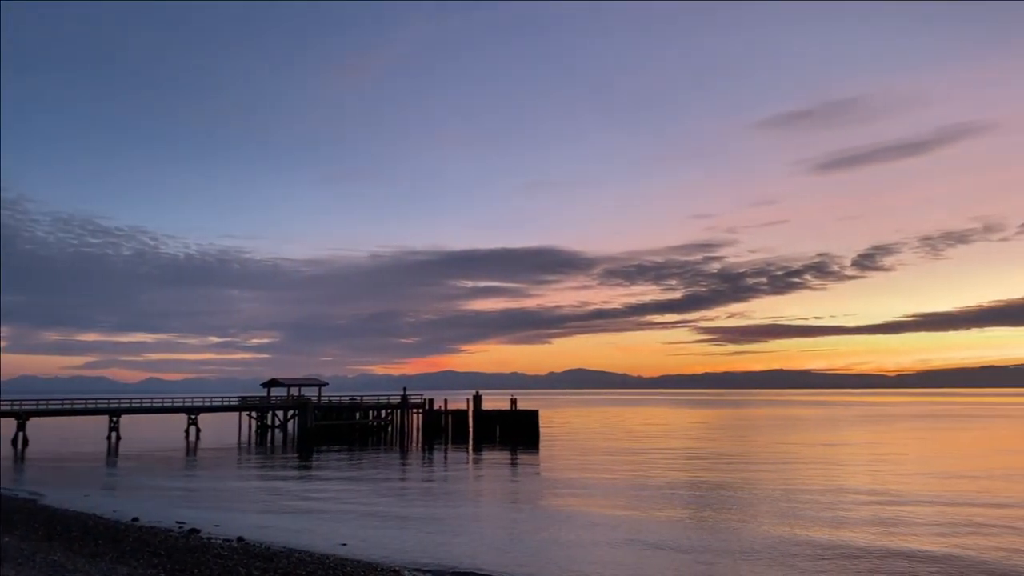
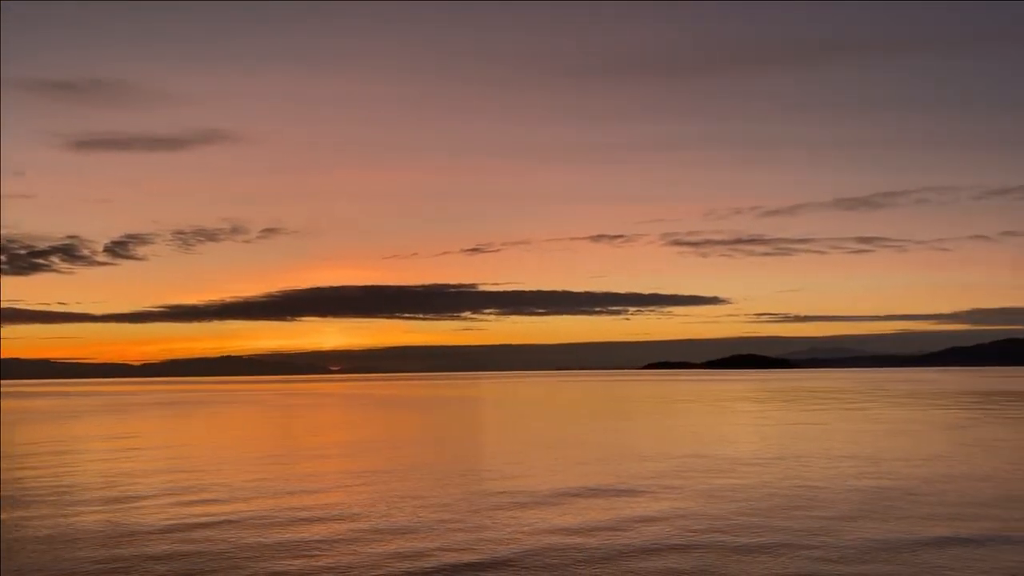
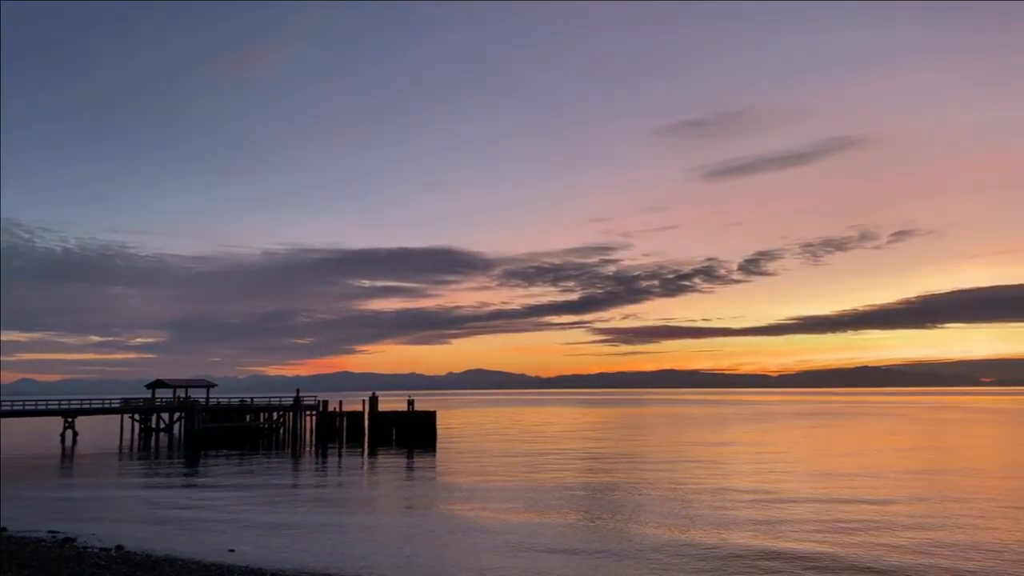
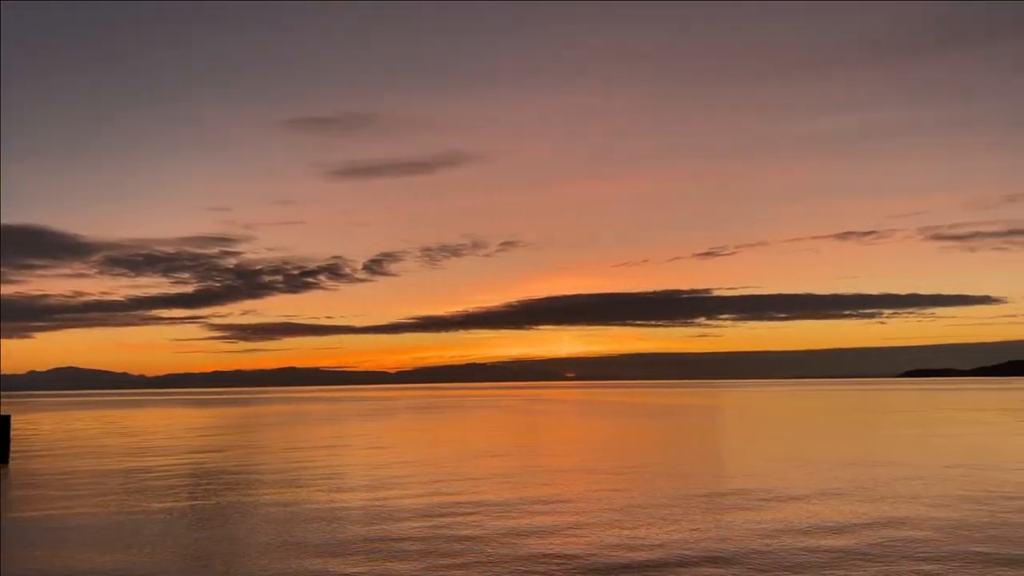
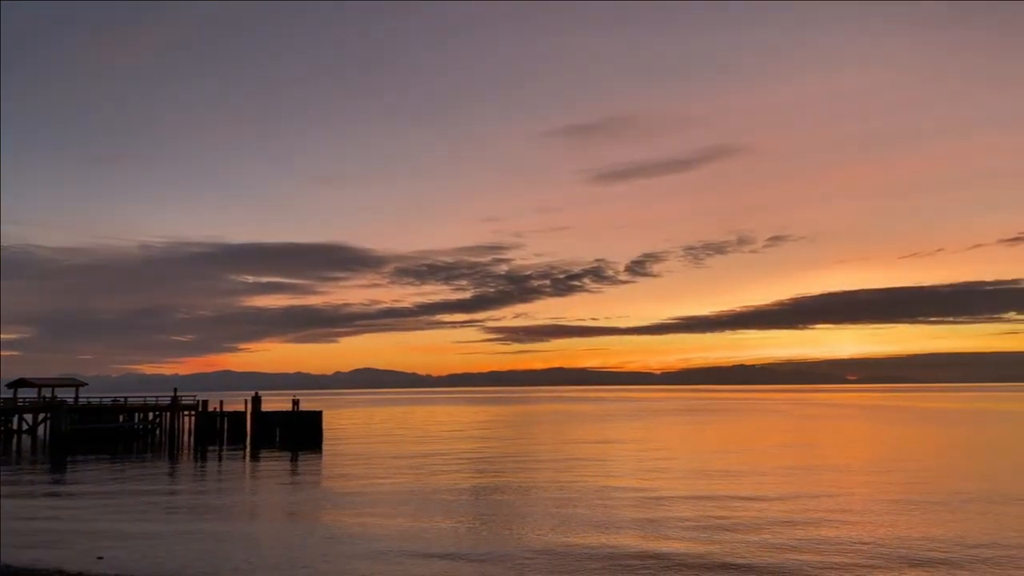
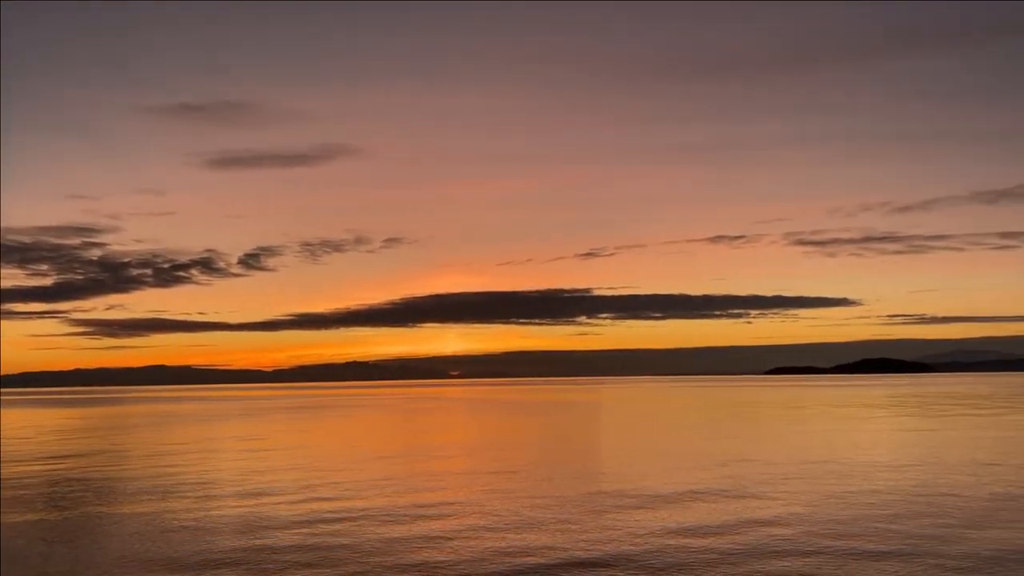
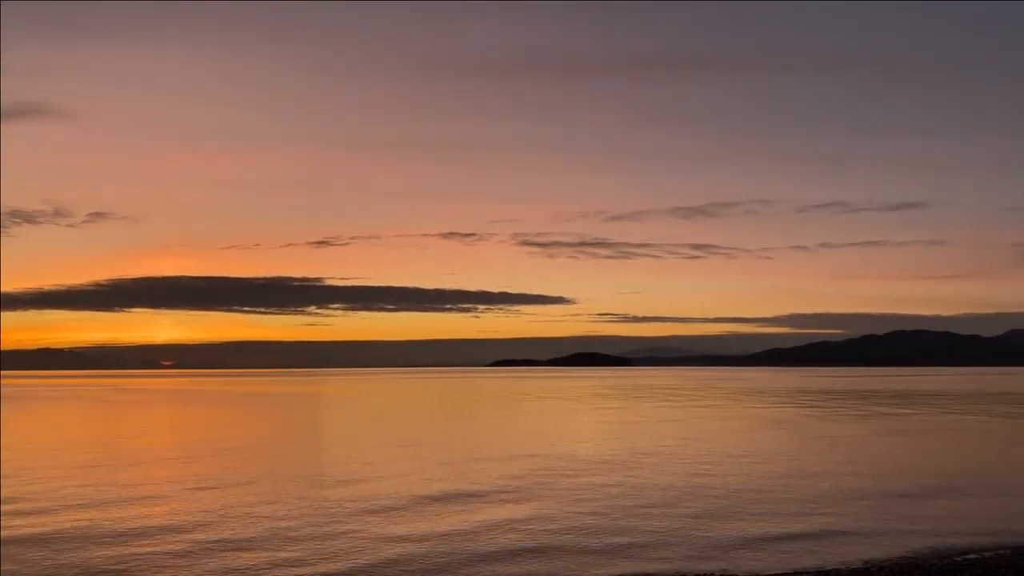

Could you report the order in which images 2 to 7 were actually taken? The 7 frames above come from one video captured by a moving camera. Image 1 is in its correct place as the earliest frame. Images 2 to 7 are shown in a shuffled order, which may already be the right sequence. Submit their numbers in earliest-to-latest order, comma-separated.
3, 5, 4, 6, 2, 7
